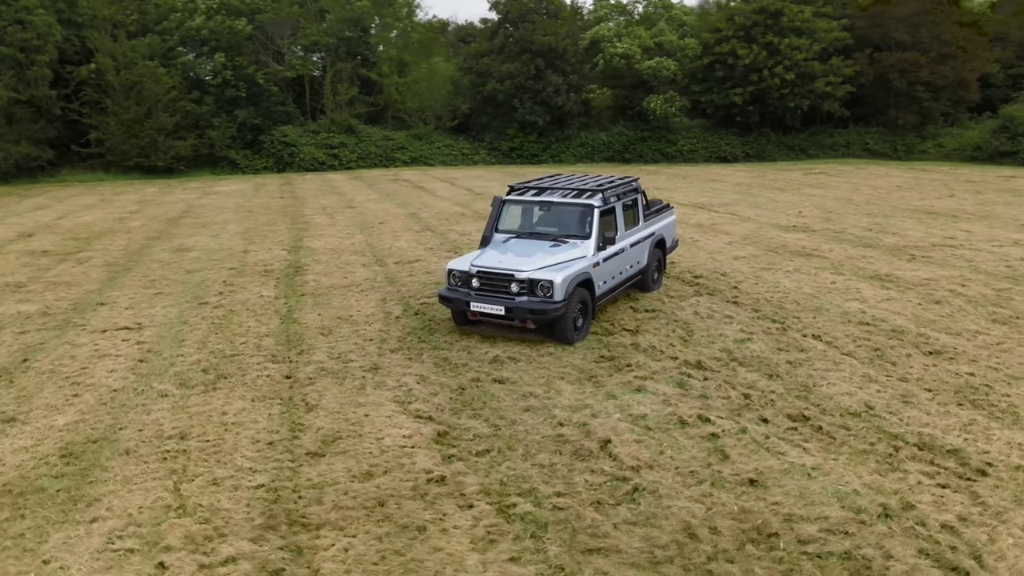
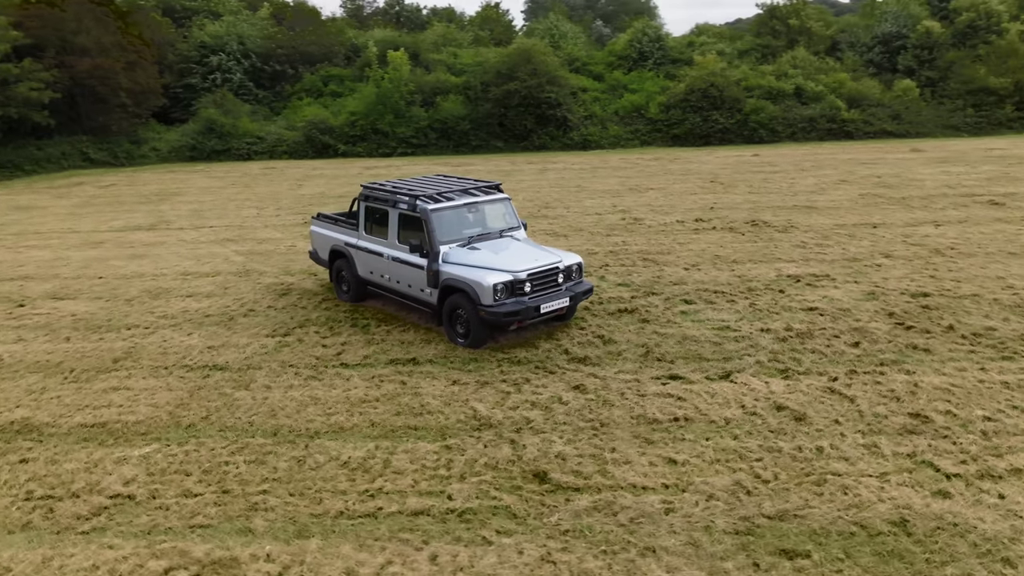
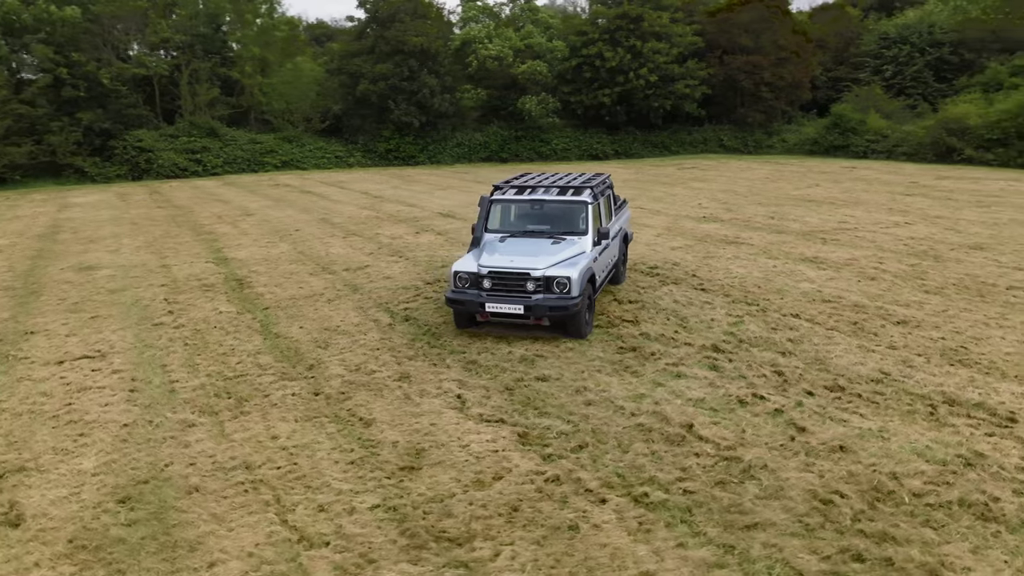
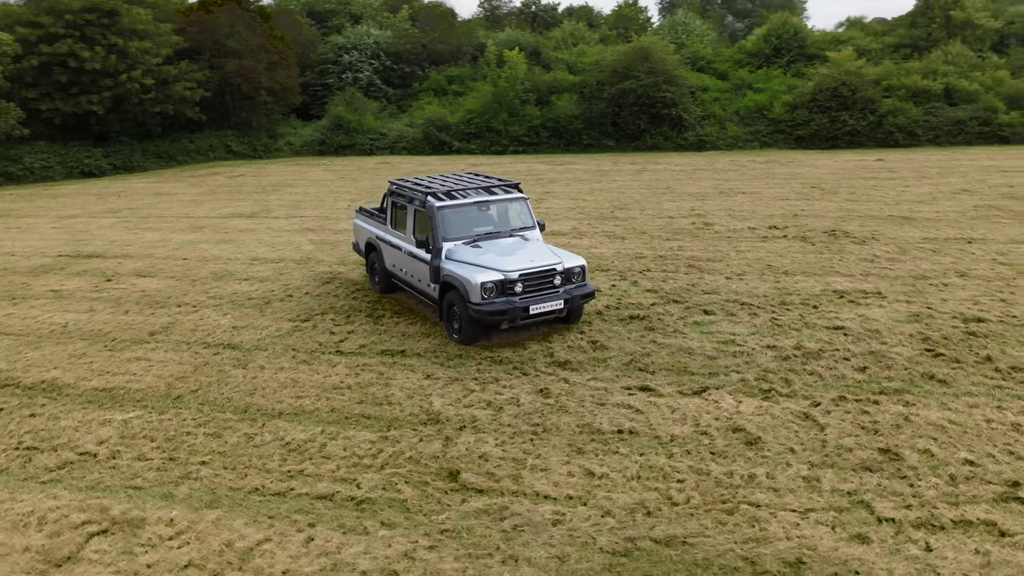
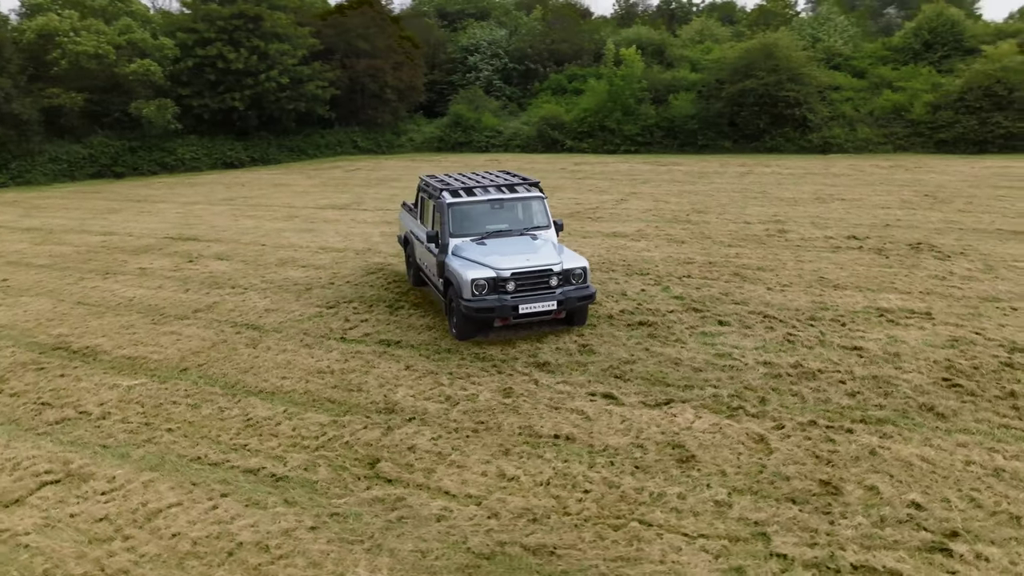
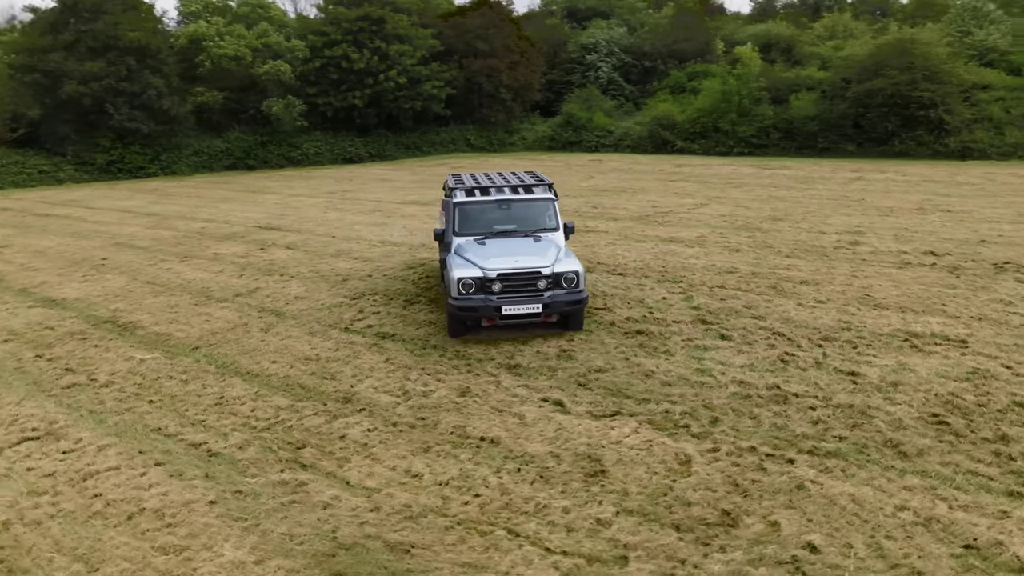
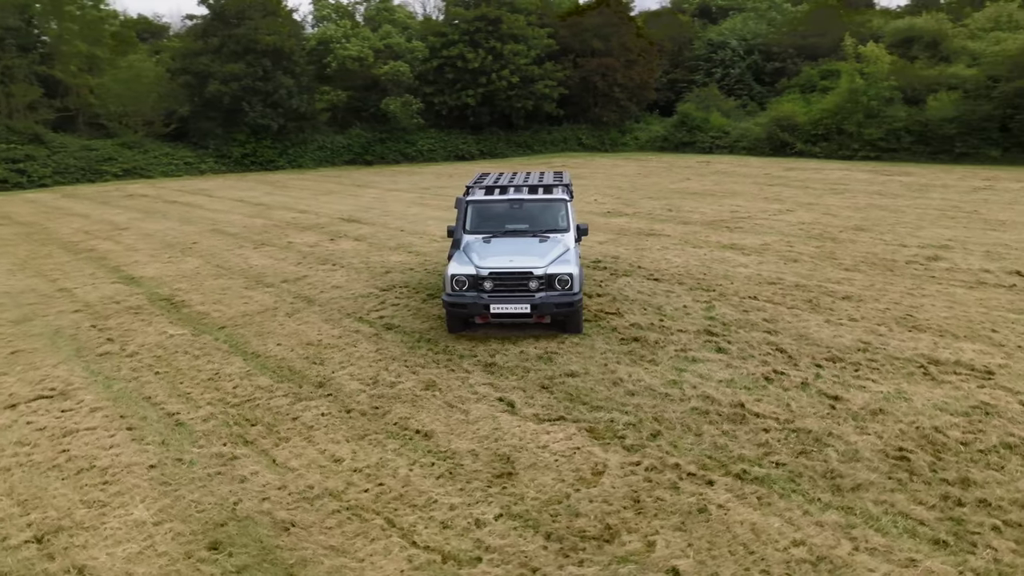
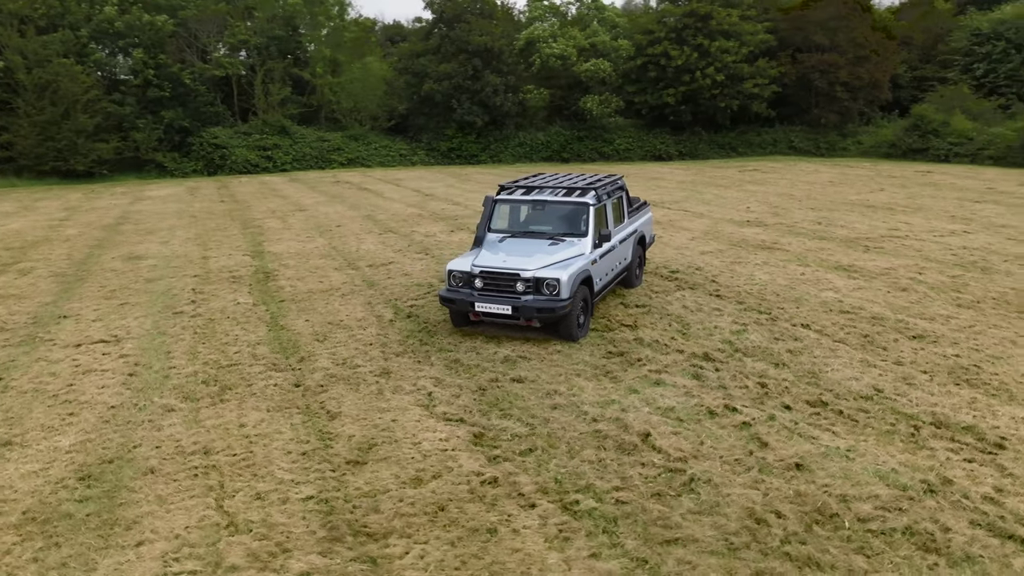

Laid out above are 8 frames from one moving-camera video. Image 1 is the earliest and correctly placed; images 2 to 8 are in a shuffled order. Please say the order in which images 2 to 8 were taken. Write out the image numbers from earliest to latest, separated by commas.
8, 3, 7, 6, 5, 4, 2
